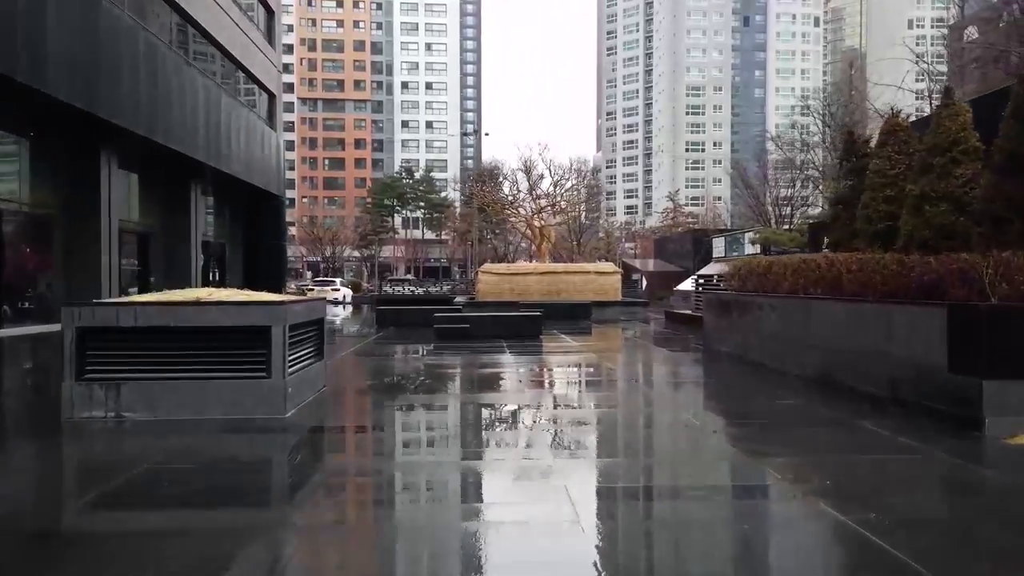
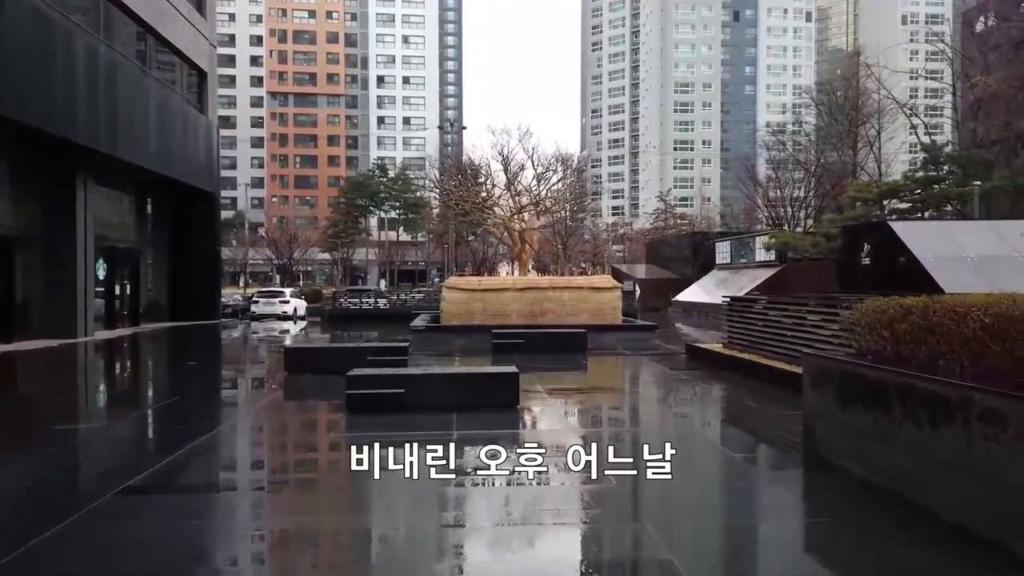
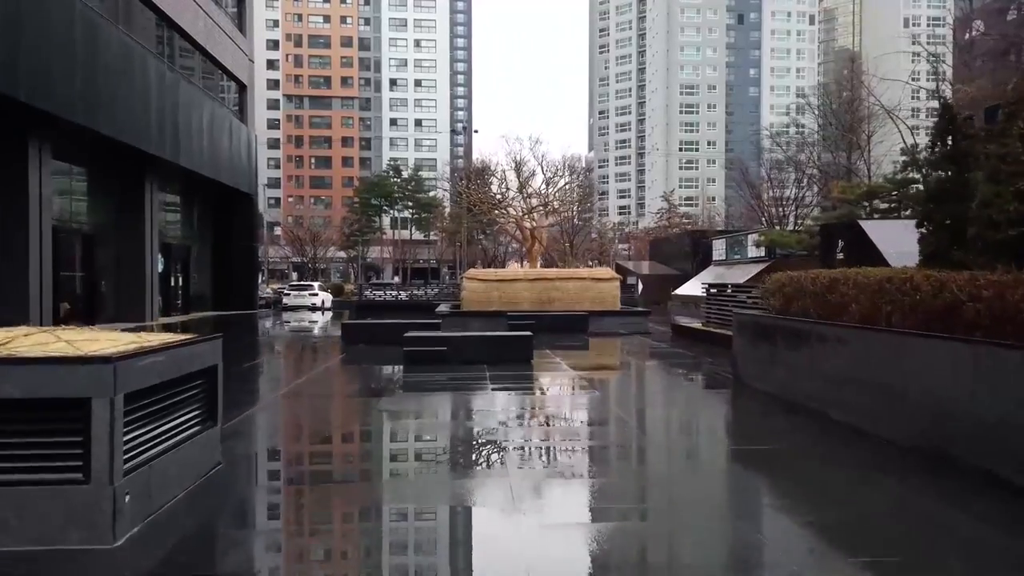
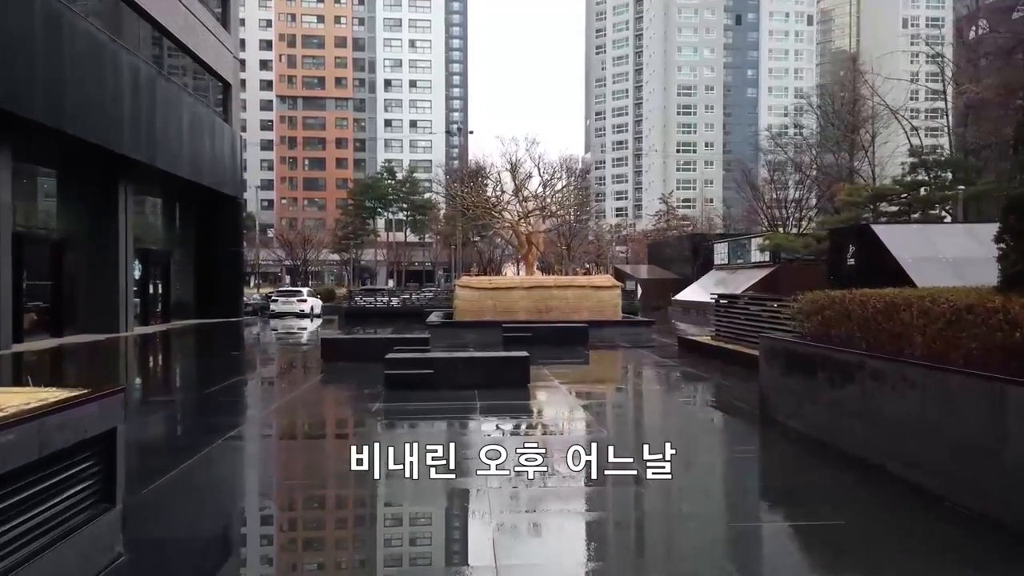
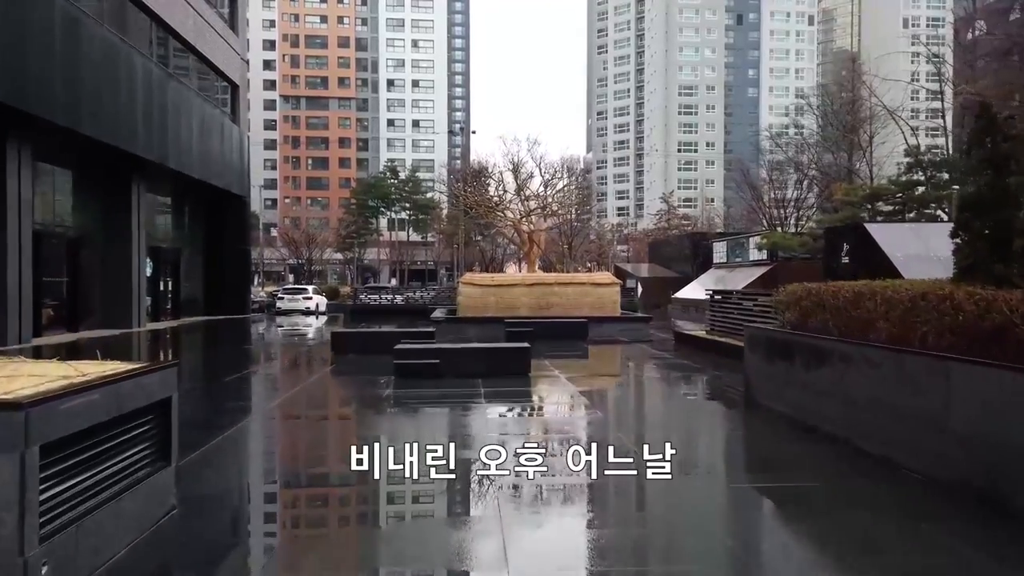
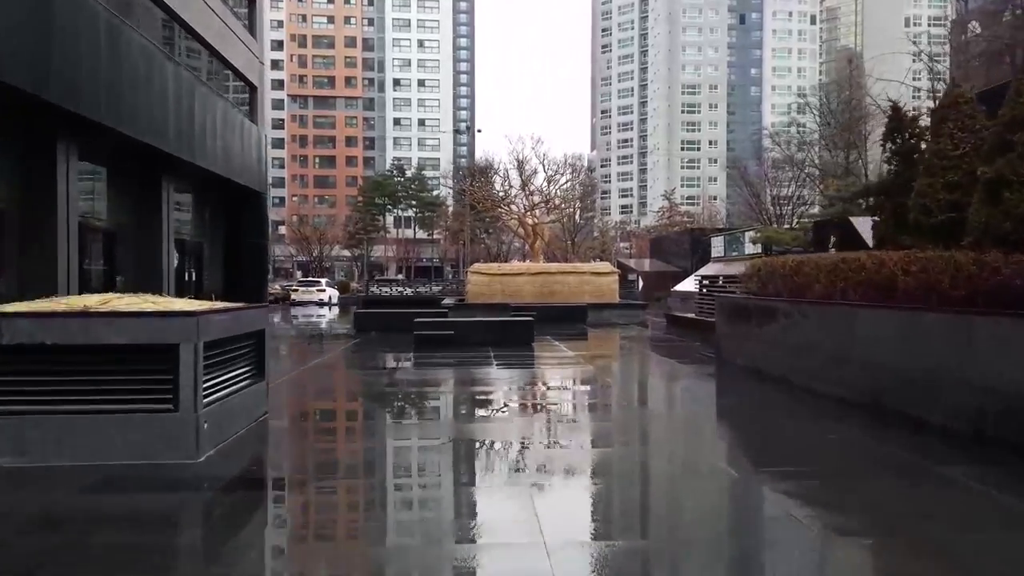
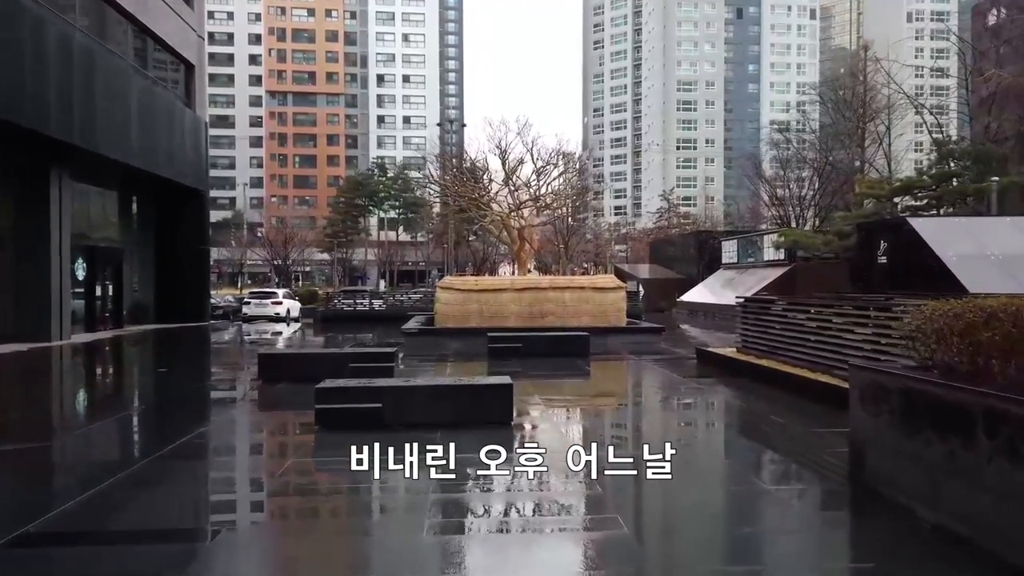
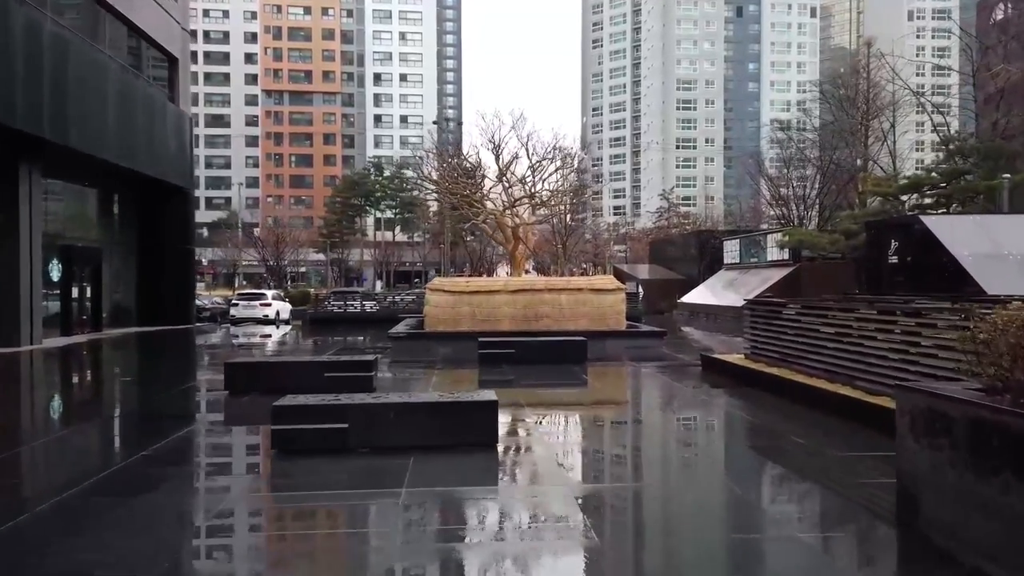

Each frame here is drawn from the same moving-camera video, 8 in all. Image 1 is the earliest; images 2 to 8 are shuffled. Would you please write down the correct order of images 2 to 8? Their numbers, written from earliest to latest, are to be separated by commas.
6, 3, 5, 4, 2, 7, 8
